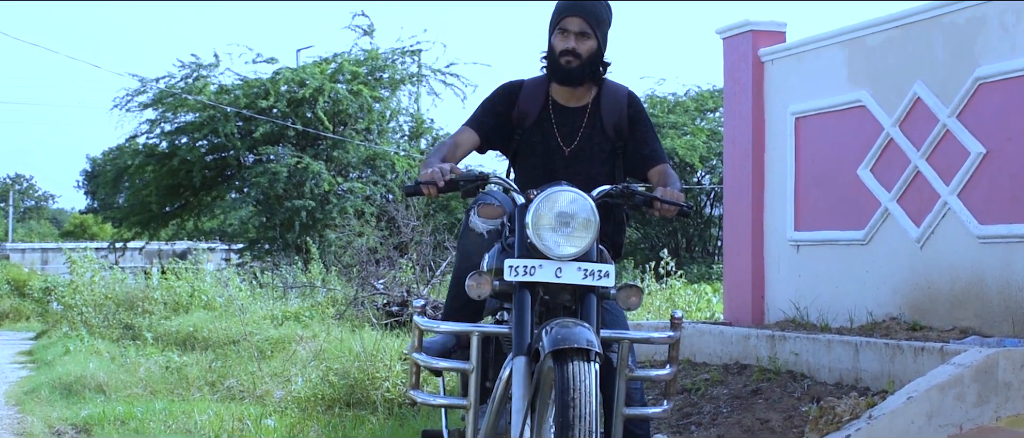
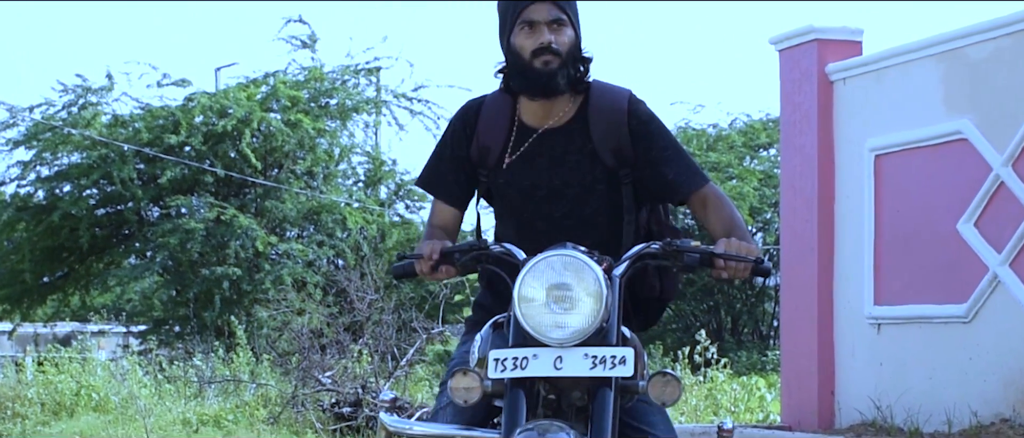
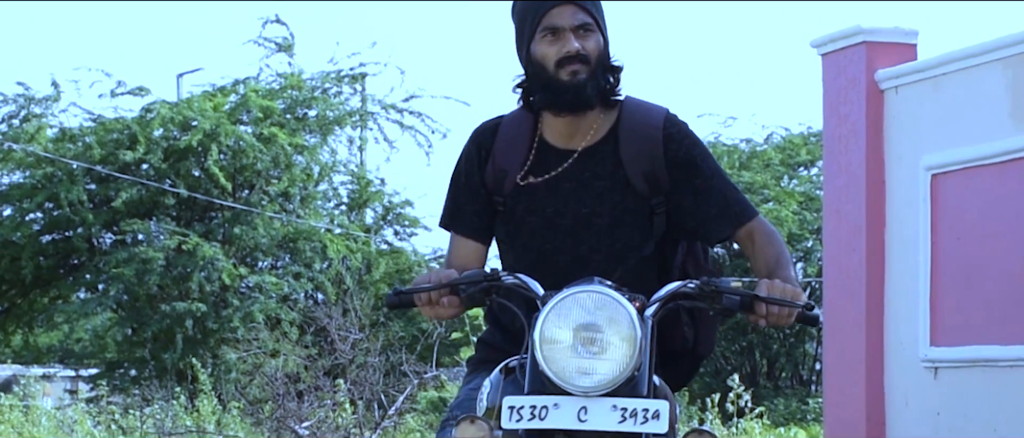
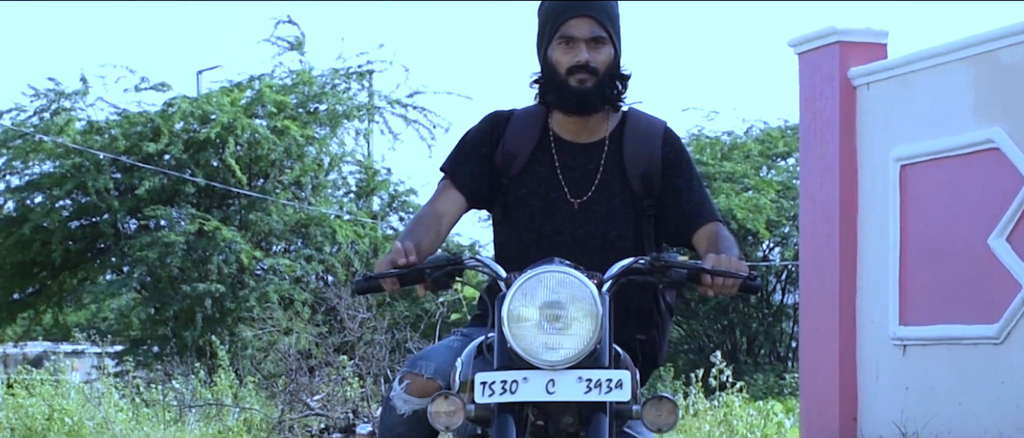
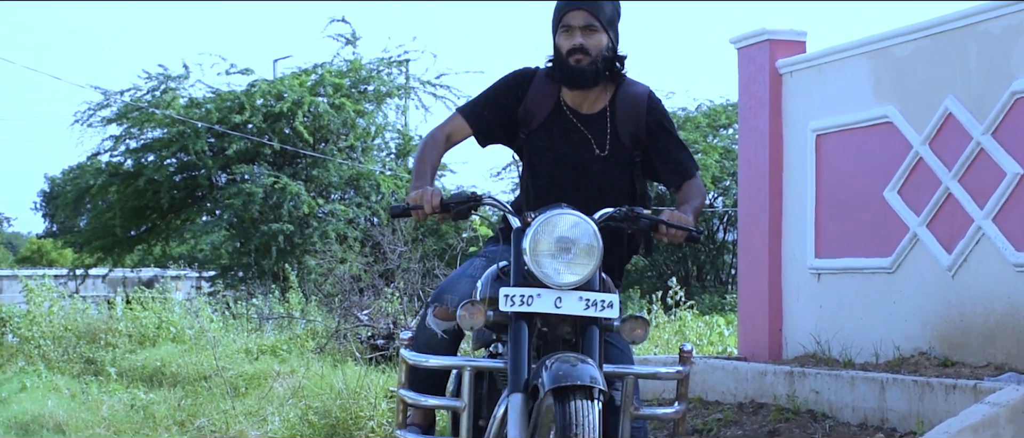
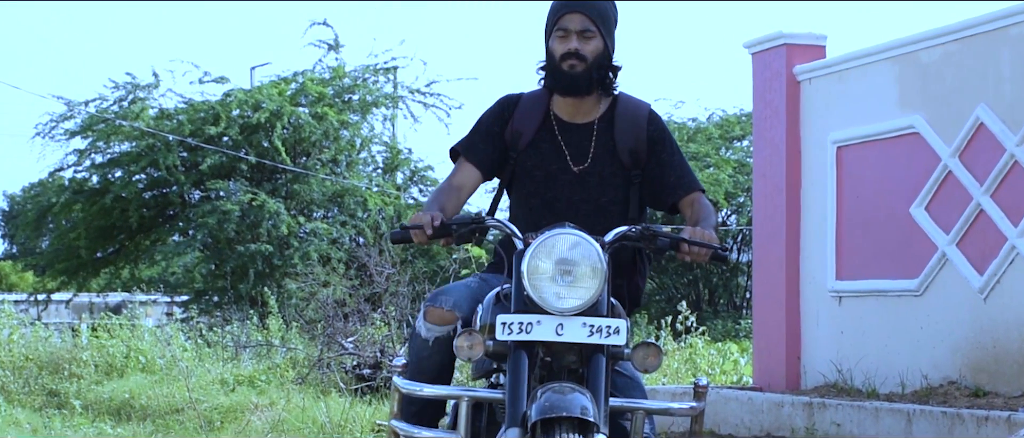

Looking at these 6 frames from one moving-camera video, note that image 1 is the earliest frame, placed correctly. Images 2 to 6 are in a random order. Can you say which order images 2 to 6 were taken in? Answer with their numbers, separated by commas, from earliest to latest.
5, 6, 2, 4, 3
